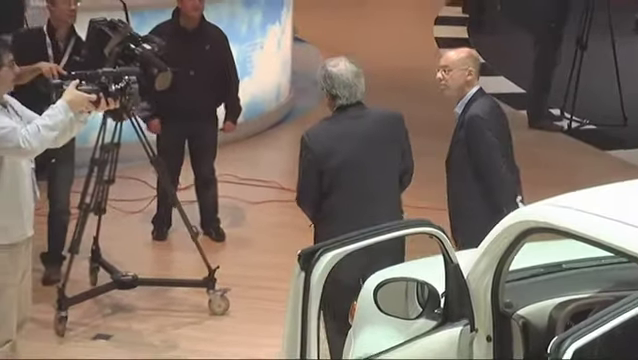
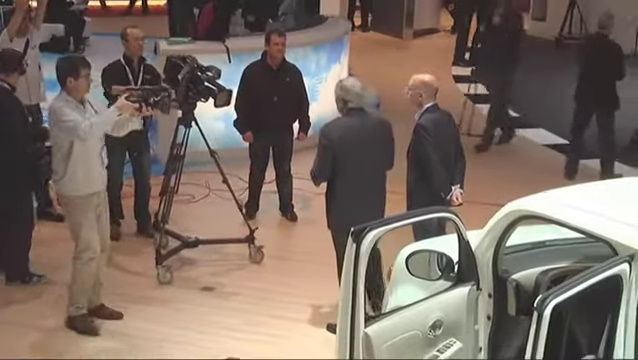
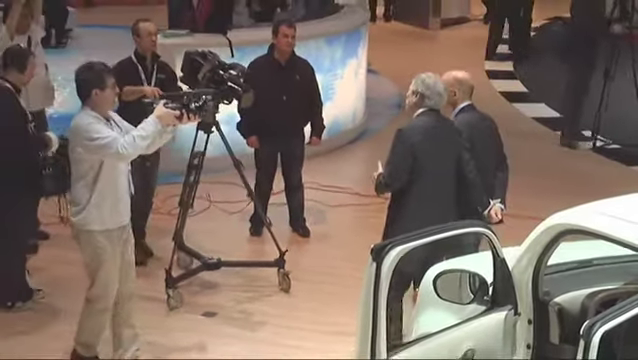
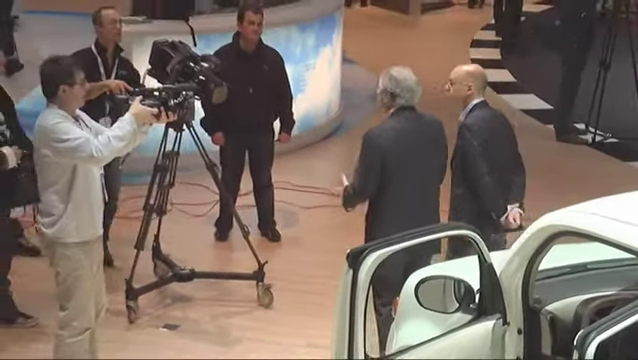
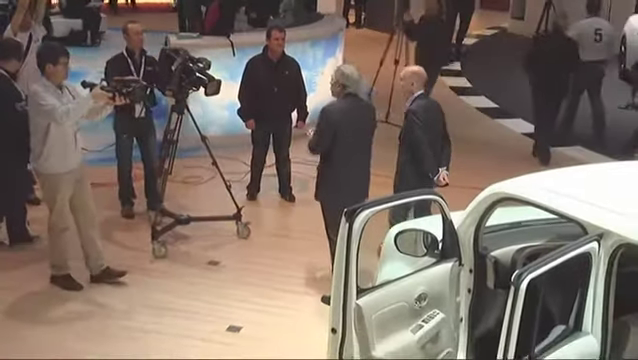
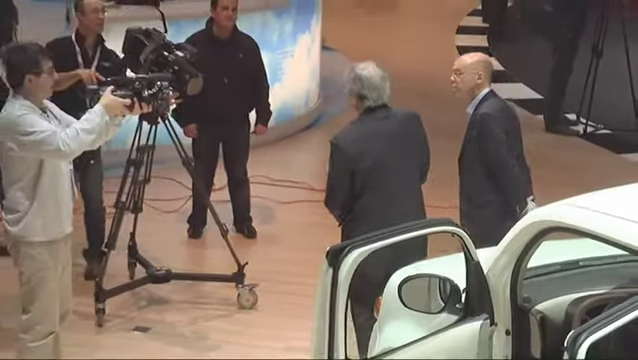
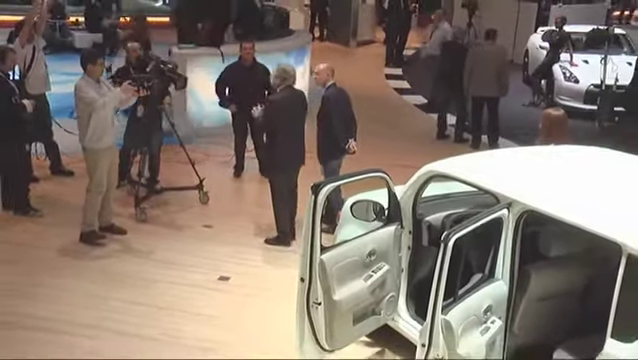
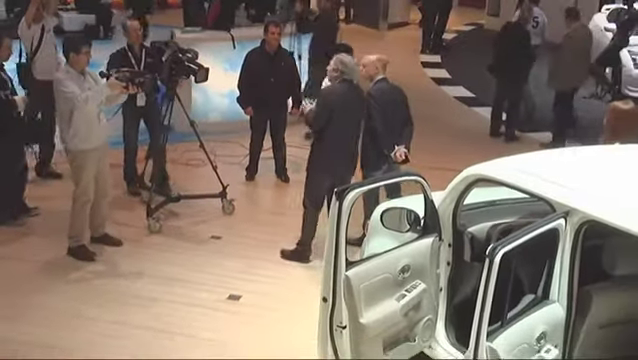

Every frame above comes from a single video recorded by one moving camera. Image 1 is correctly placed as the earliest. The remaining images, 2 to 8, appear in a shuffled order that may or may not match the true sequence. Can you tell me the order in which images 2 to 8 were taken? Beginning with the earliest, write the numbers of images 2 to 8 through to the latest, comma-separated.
6, 4, 3, 2, 5, 8, 7
